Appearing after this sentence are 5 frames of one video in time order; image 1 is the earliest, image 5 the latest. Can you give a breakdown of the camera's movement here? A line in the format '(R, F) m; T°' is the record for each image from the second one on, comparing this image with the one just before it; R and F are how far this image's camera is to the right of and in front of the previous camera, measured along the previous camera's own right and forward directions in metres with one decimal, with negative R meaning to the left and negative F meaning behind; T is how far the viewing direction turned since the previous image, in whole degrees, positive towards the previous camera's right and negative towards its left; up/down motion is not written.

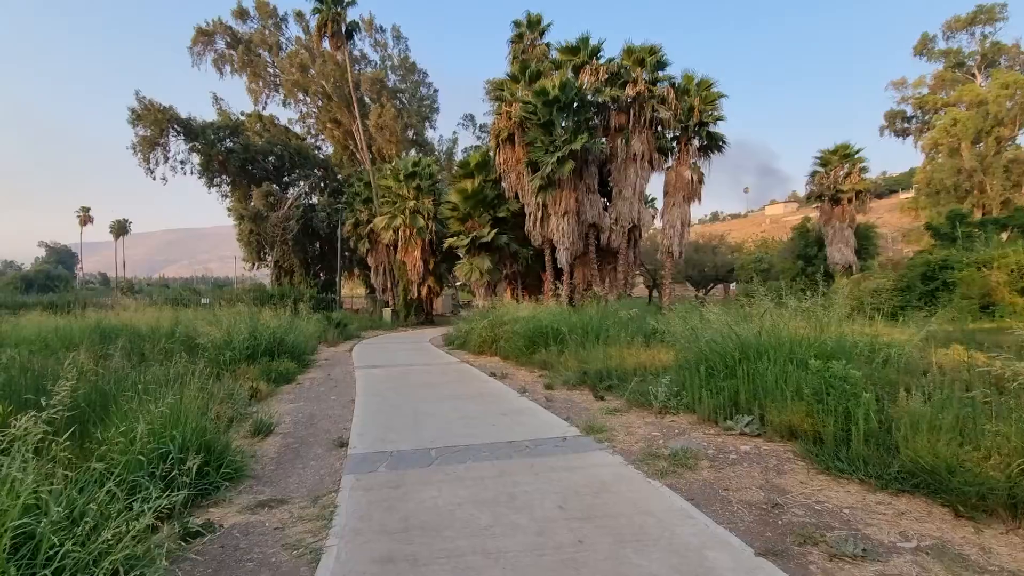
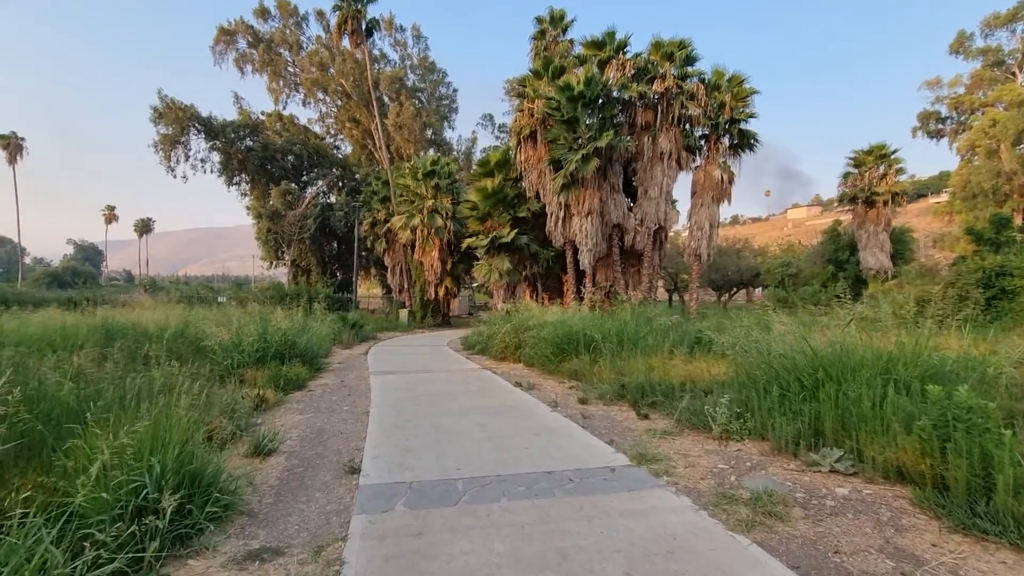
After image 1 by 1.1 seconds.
(-0.2, +0.8) m; -2°
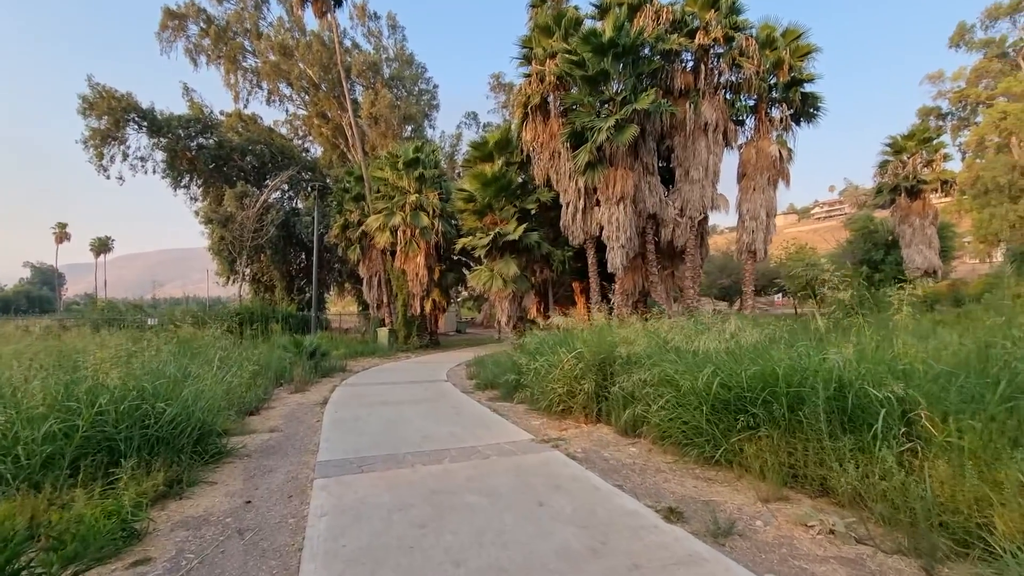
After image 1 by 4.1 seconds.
(-1.1, +5.1) m; +2°
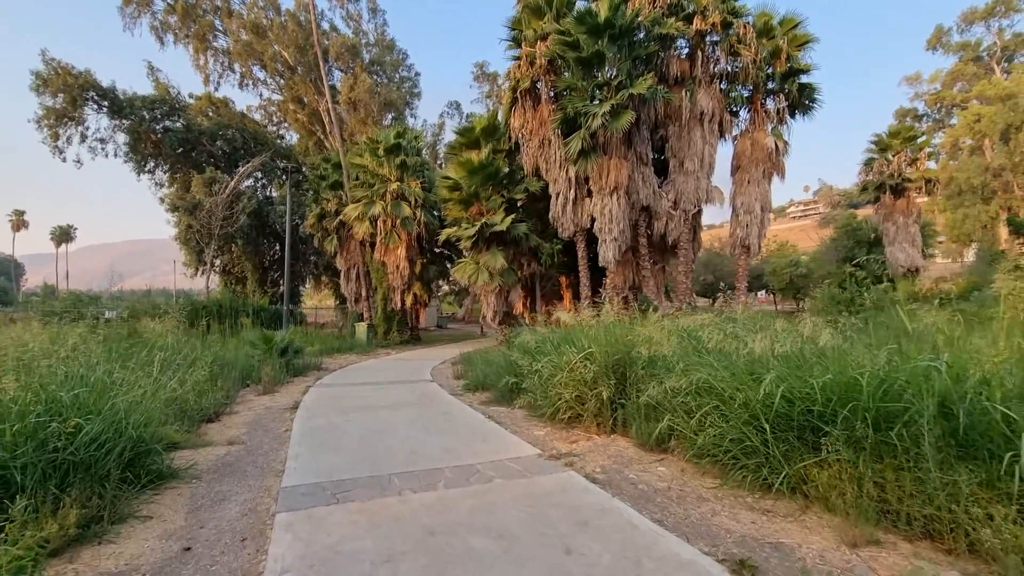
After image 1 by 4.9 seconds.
(-0.2, +0.9) m; +2°
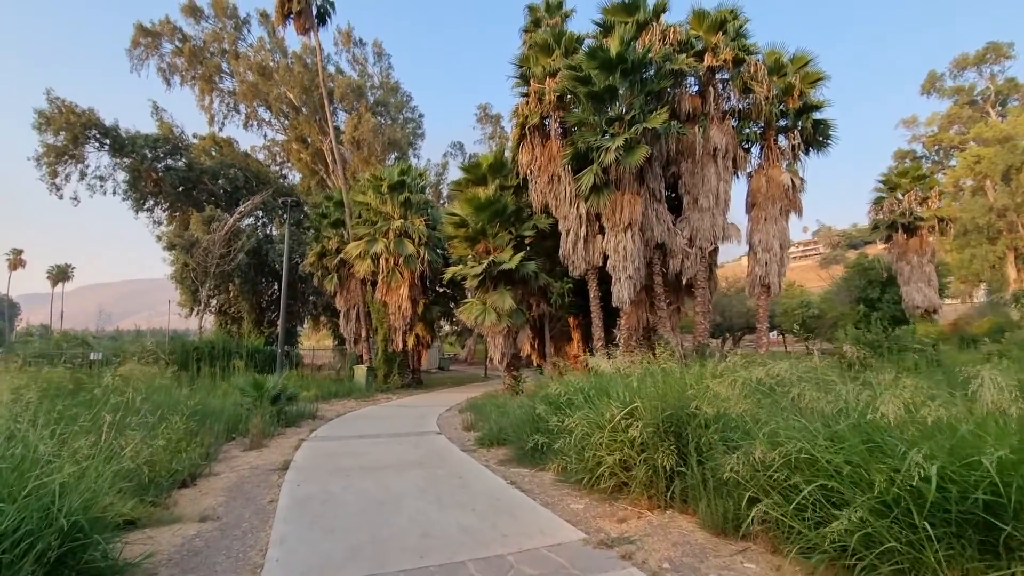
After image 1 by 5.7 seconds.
(-0.3, +0.8) m; 0°
